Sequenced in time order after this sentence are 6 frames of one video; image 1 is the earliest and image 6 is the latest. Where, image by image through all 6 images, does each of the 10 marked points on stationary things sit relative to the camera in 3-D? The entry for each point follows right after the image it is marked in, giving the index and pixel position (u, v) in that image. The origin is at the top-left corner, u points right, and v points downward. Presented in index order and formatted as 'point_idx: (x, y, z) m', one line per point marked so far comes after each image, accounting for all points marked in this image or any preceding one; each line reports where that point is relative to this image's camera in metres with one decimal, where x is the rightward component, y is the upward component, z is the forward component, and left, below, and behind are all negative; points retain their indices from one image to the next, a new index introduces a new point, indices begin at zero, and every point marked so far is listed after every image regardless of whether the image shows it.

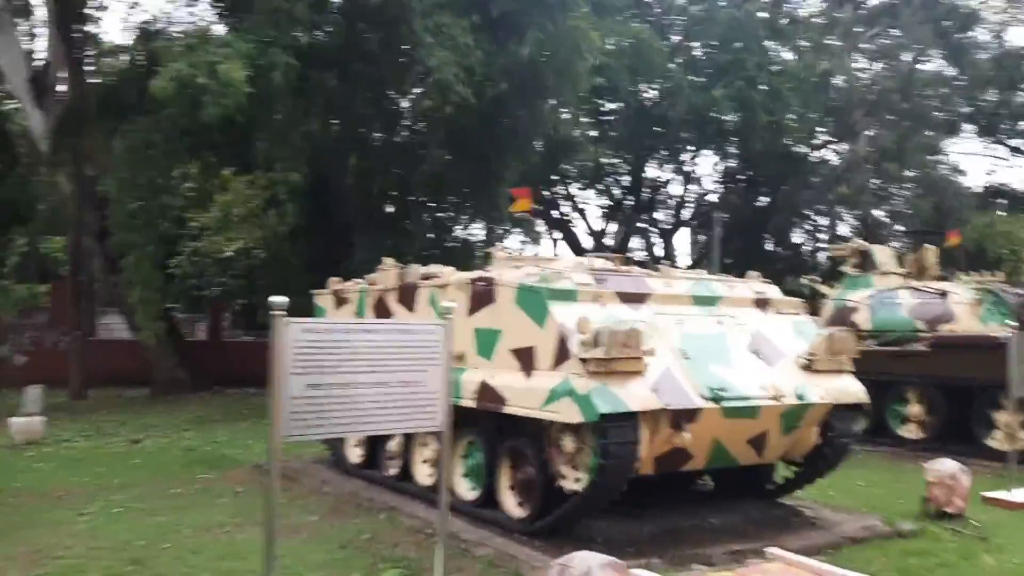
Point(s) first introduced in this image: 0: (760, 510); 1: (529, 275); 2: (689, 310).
0: (+2.3, -2.1, +7.7) m
1: (+0.1, +0.1, +7.0) m
2: (+1.5, -0.2, +7.3) m
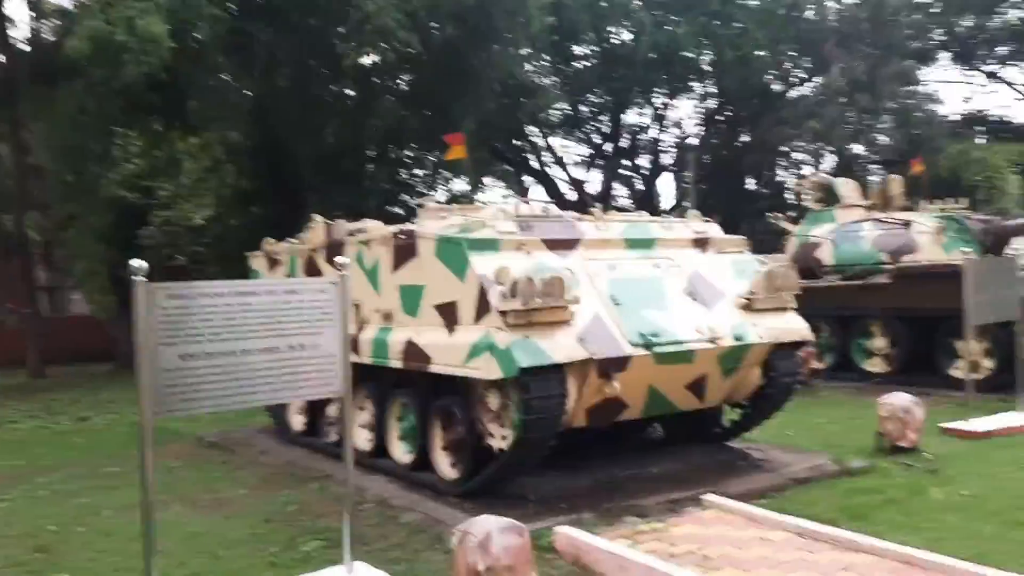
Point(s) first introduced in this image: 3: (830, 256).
0: (+1.7, -1.5, +7.5) m
1: (-0.5, +0.5, +6.7) m
2: (+0.9, +0.3, +7.0) m
3: (+5.1, +0.5, +13.3) m
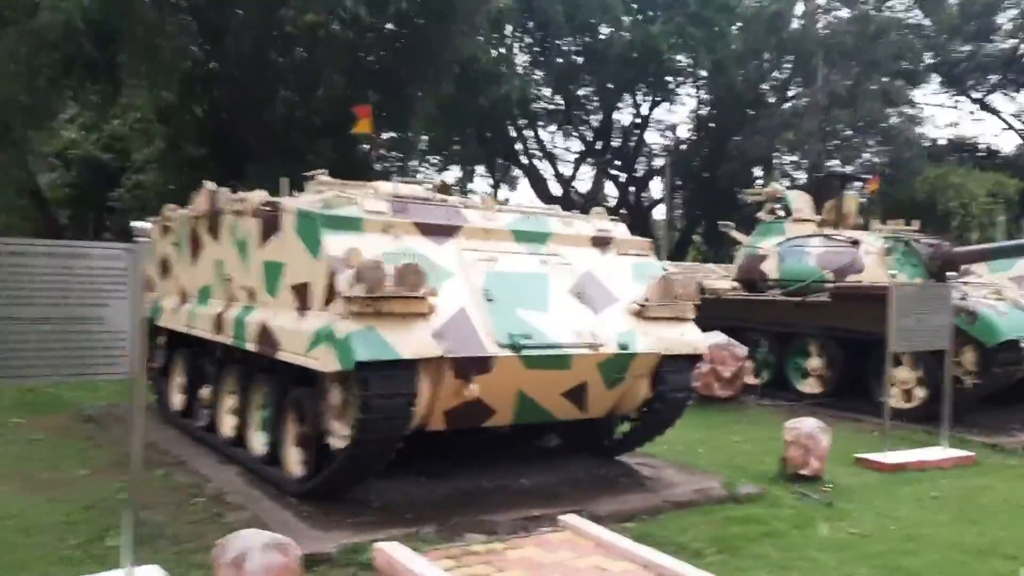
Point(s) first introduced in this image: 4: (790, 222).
0: (+0.6, -1.5, +7.0) m
1: (-1.4, +0.6, +6.1) m
2: (0.0, +0.3, +6.5) m
3: (+4.1, +0.3, +12.8) m
4: (+4.5, +1.1, +13.5) m
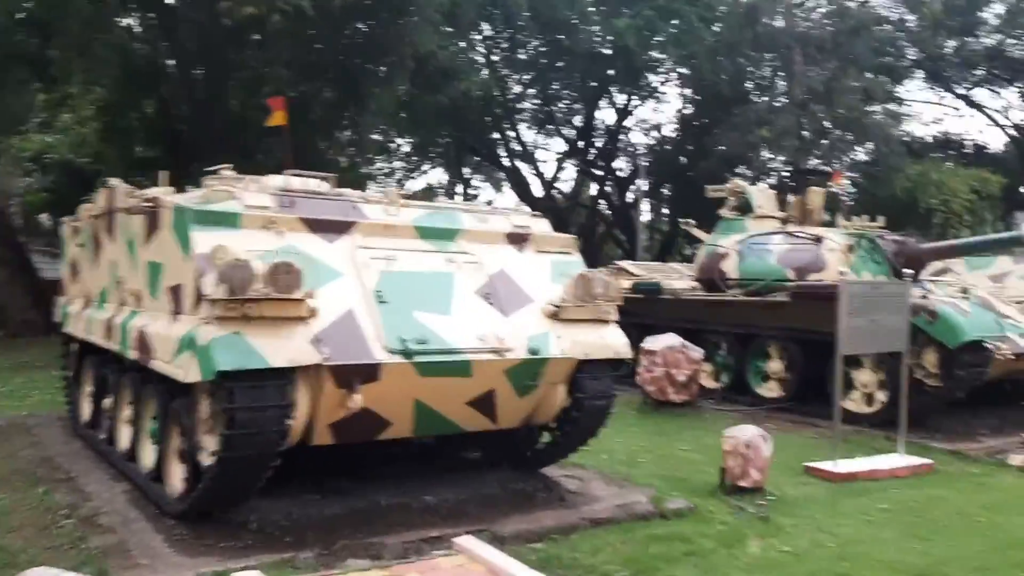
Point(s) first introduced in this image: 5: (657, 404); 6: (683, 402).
0: (-0.1, -1.5, +6.6) m
1: (-2.1, +0.6, +5.6) m
2: (-0.7, +0.3, +6.0) m
3: (+3.4, +0.3, +12.4) m
4: (+3.8, +1.1, +13.1) m
5: (+2.0, -1.6, +11.3) m
6: (+2.4, -1.5, +11.3) m
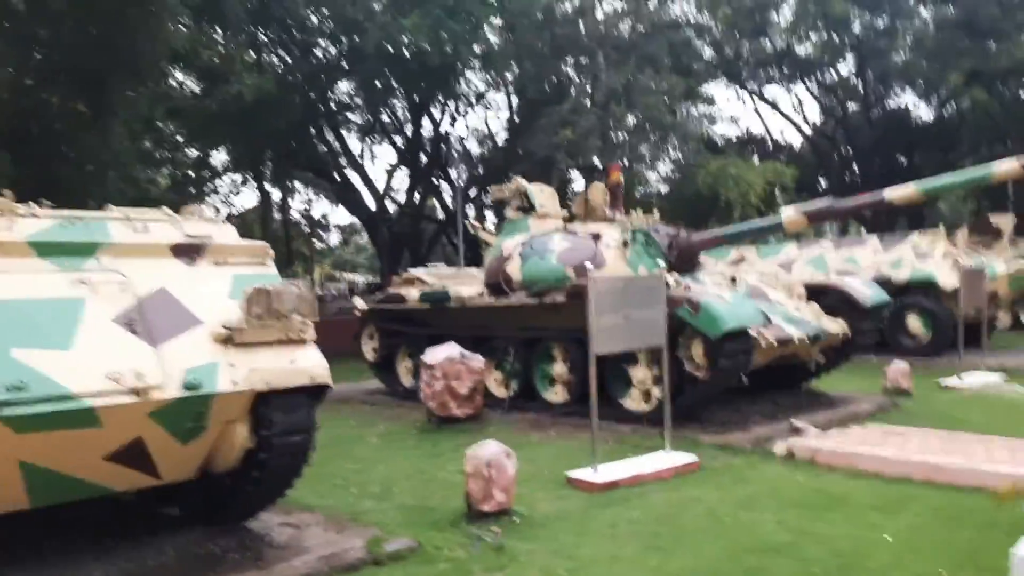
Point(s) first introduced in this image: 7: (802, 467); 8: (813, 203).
0: (-2.1, -1.7, +5.5) m
1: (-4.1, +0.4, +4.2) m
2: (-2.8, +0.1, +4.8) m
3: (+0.1, +0.3, +11.8) m
4: (+0.3, +1.1, +12.6) m
5: (-0.9, -1.7, +10.5) m
6: (-0.6, -1.6, +10.6) m
7: (+2.8, -1.8, +8.1) m
8: (+3.7, +1.1, +10.3) m
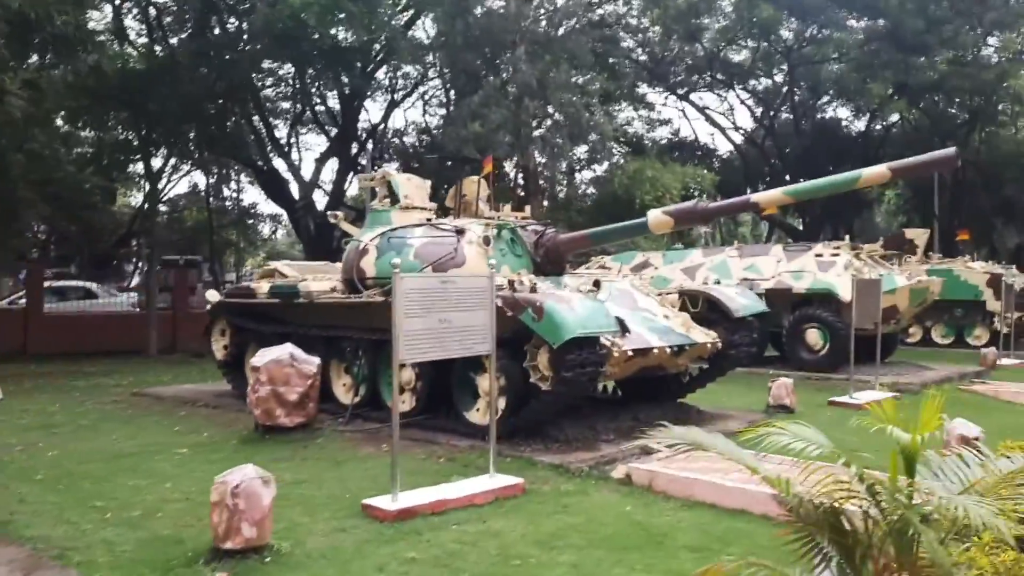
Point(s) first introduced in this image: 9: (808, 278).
0: (-3.7, -1.6, +4.3) m
1: (-5.6, +0.5, +3.0) m
2: (-4.3, +0.3, +3.6) m
3: (-1.8, +0.3, +10.8) m
4: (-1.6, +1.1, +11.6) m
5: (-2.8, -1.6, +9.5) m
6: (-2.4, -1.6, +9.5) m
7: (+1.1, -1.8, +7.3) m
8: (+2.0, +1.0, +9.5) m
9: (+5.9, +0.2, +16.4) m
